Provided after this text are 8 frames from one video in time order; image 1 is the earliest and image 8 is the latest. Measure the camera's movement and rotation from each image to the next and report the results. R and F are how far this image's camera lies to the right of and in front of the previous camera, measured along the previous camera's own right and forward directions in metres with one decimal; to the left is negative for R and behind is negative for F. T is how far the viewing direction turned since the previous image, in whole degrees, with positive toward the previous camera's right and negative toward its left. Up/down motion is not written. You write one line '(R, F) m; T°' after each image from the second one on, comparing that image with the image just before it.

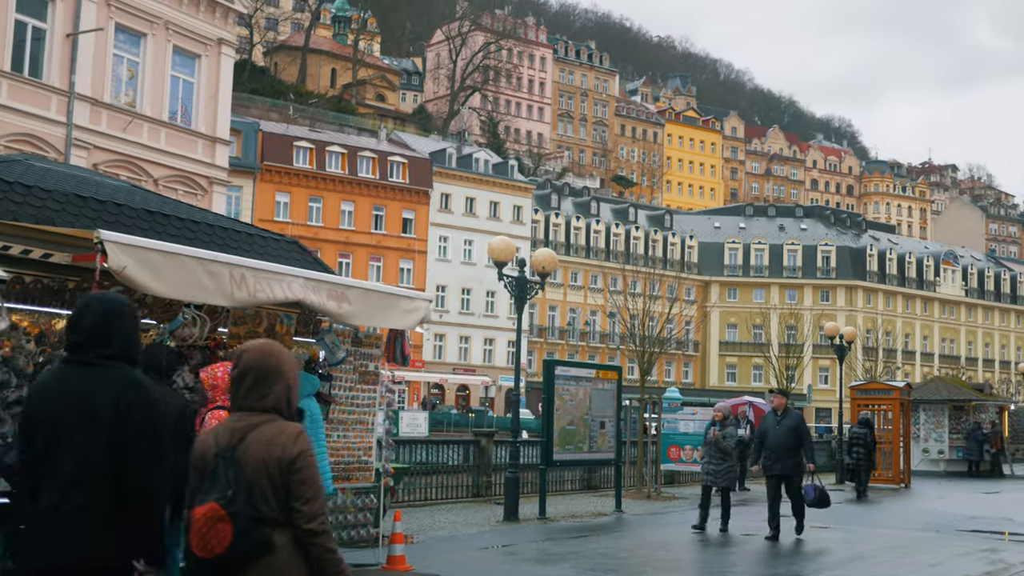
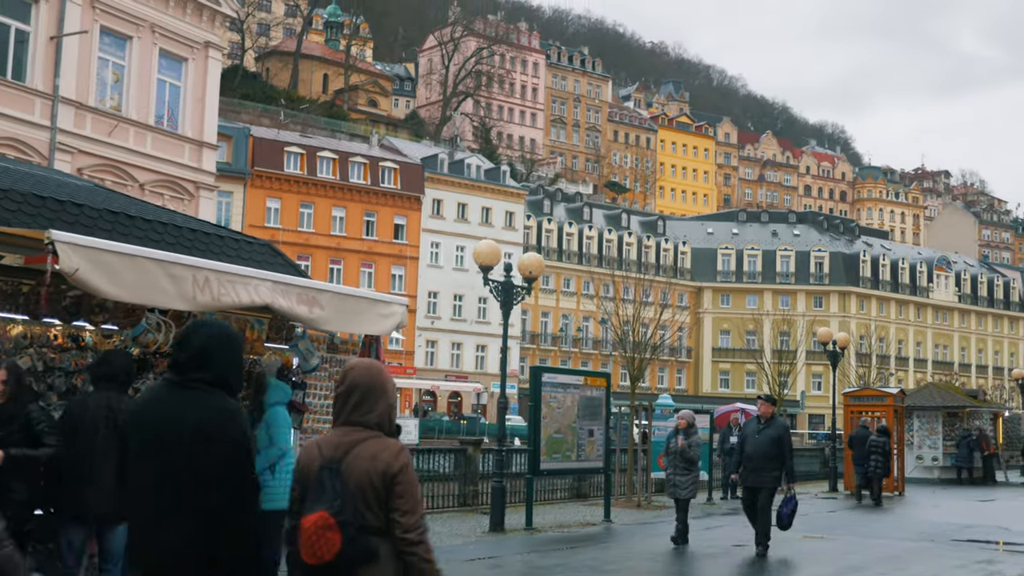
(+0.1, +0.3) m; 0°
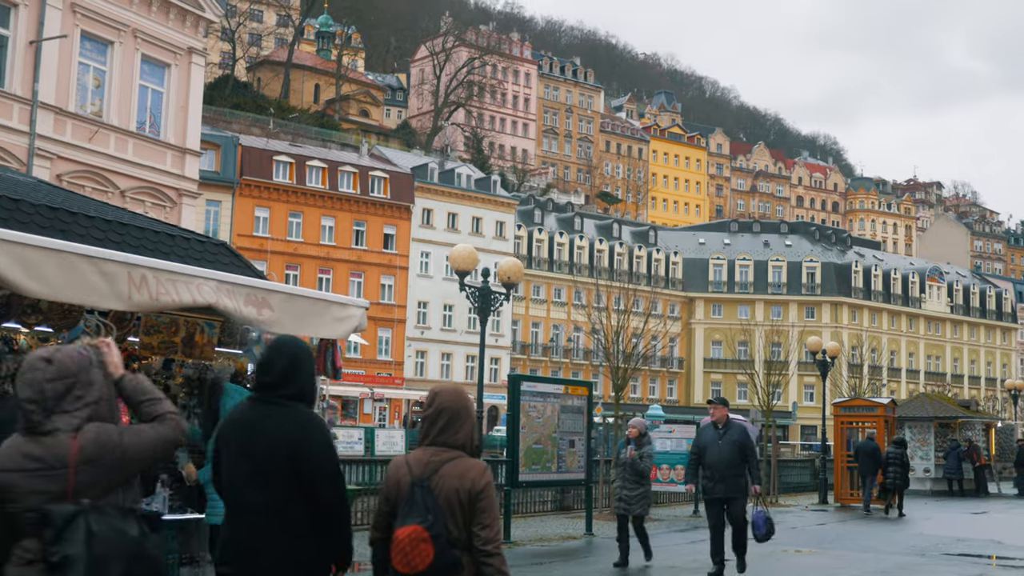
(+0.2, +0.4) m; 0°
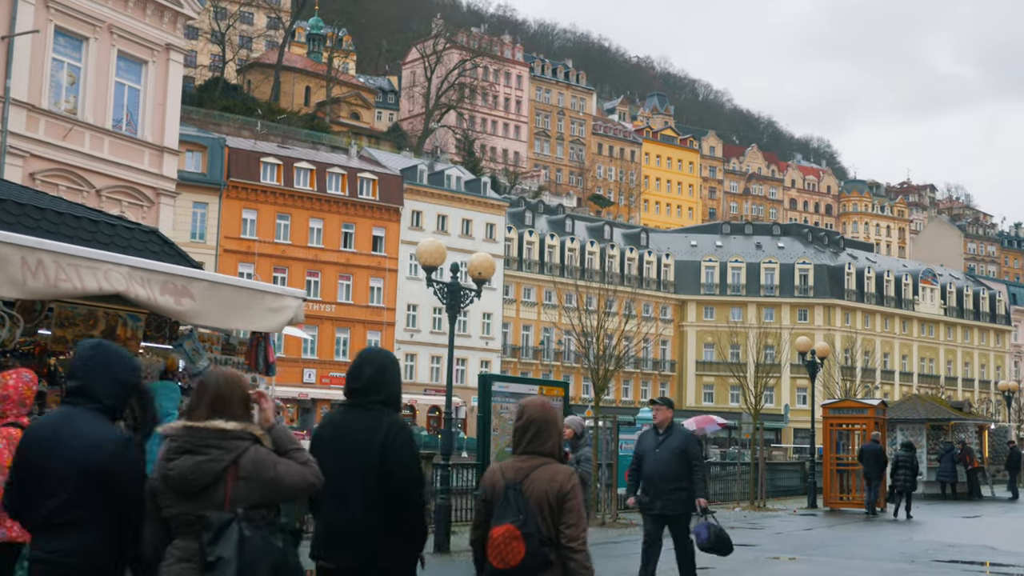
(+0.2, +0.6) m; 0°
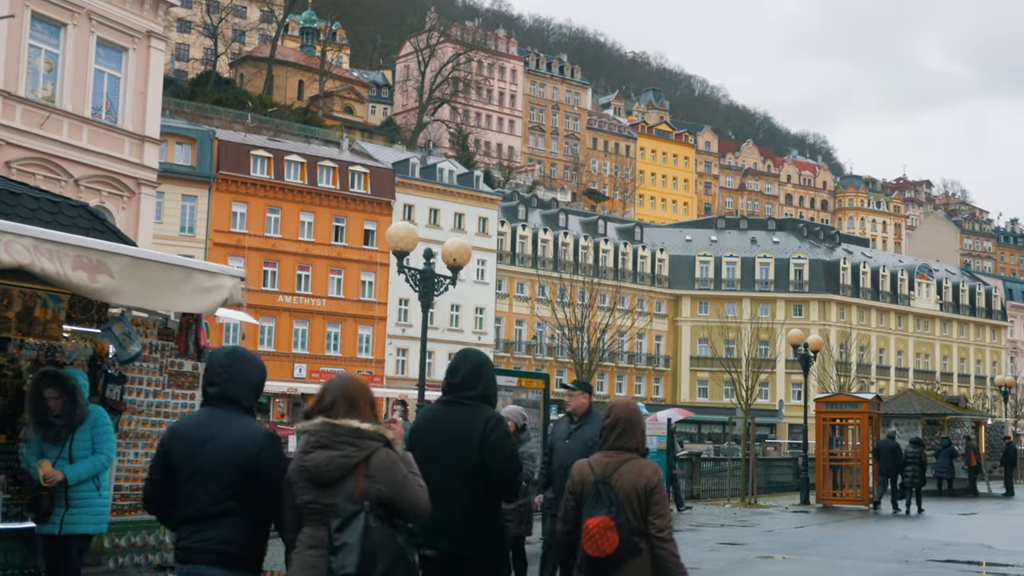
(+0.2, +0.6) m; 0°
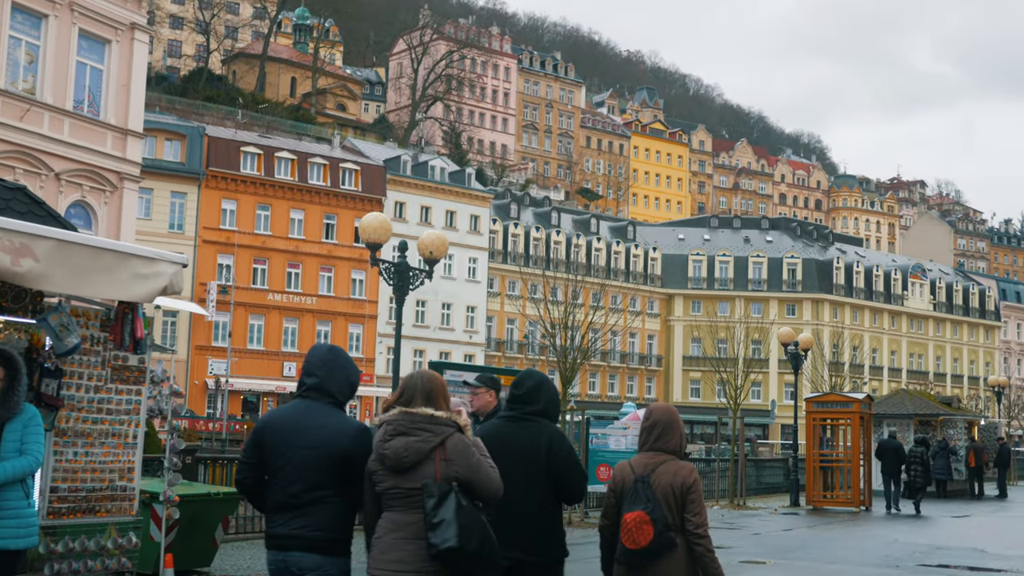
(+0.1, +0.4) m; 0°
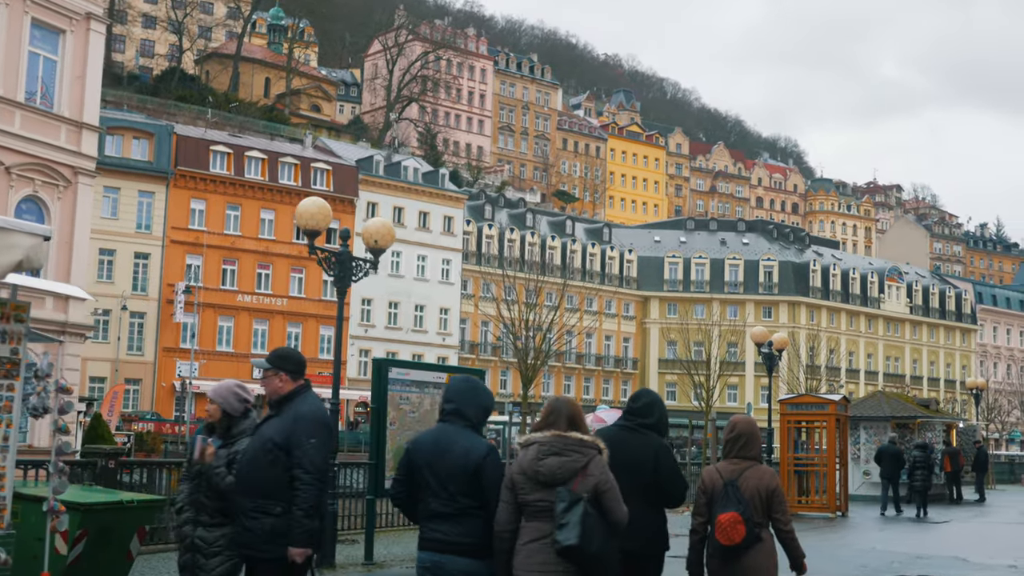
(+0.2, +0.8) m; +1°
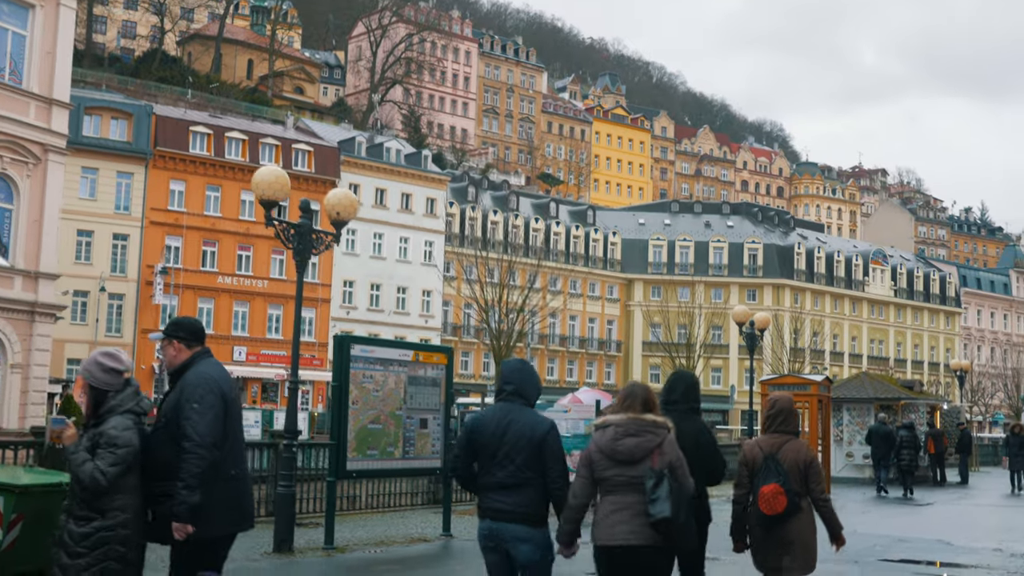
(+0.1, +0.4) m; +1°
